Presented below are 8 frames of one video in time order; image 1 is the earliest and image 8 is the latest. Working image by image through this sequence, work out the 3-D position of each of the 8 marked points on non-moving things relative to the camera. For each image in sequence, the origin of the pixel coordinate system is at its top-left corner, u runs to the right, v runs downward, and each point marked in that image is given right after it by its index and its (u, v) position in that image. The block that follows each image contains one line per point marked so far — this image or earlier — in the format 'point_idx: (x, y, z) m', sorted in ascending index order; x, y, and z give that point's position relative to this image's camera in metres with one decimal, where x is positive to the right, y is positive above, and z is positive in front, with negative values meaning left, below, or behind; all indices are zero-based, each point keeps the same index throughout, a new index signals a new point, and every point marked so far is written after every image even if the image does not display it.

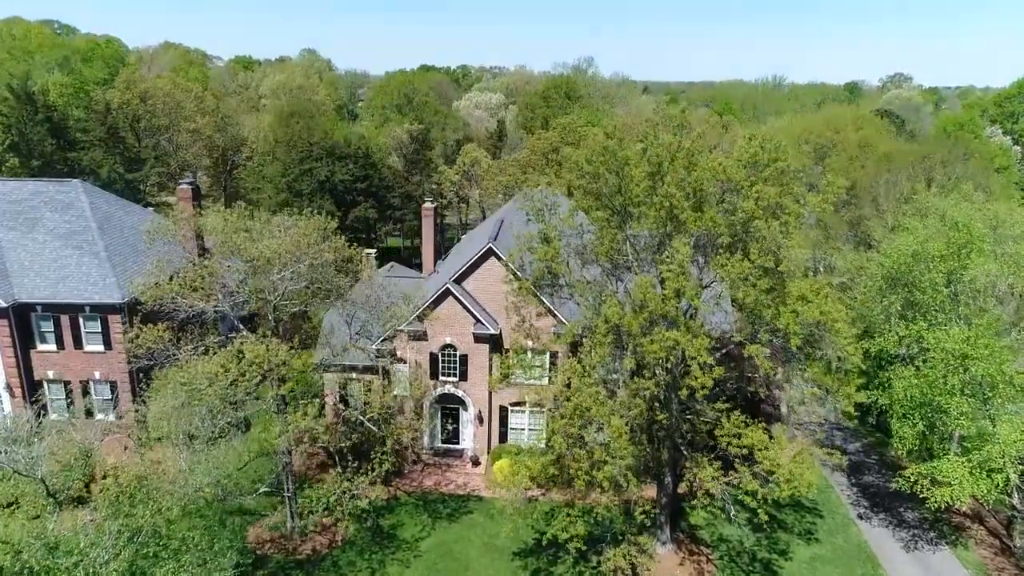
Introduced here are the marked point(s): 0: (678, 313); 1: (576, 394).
0: (+4.6, -0.8, +18.6) m
1: (+1.8, -3.1, +19.5) m
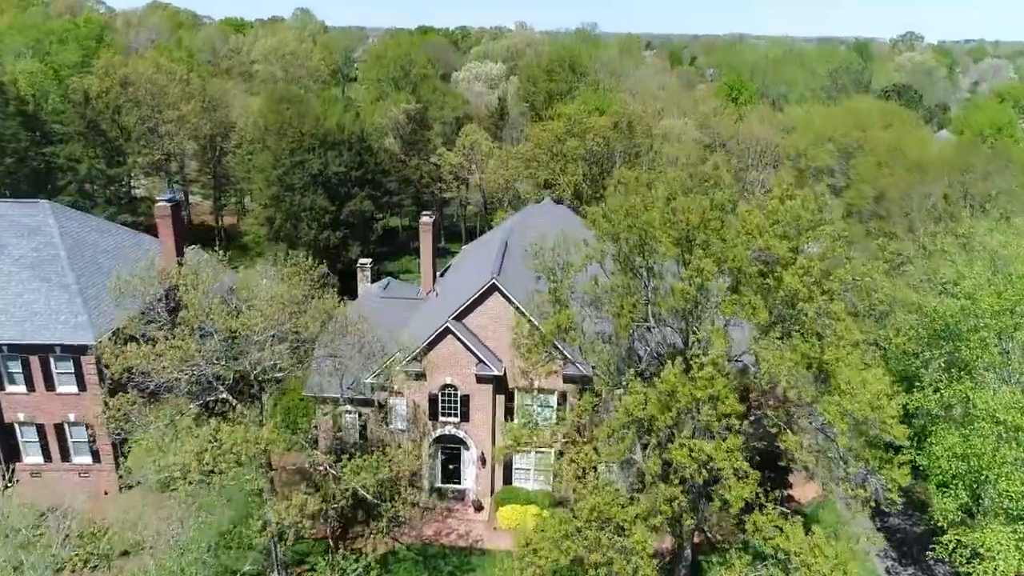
0: (+4.8, -2.9, +16.4) m
1: (+2.0, -5.1, +17.5) m
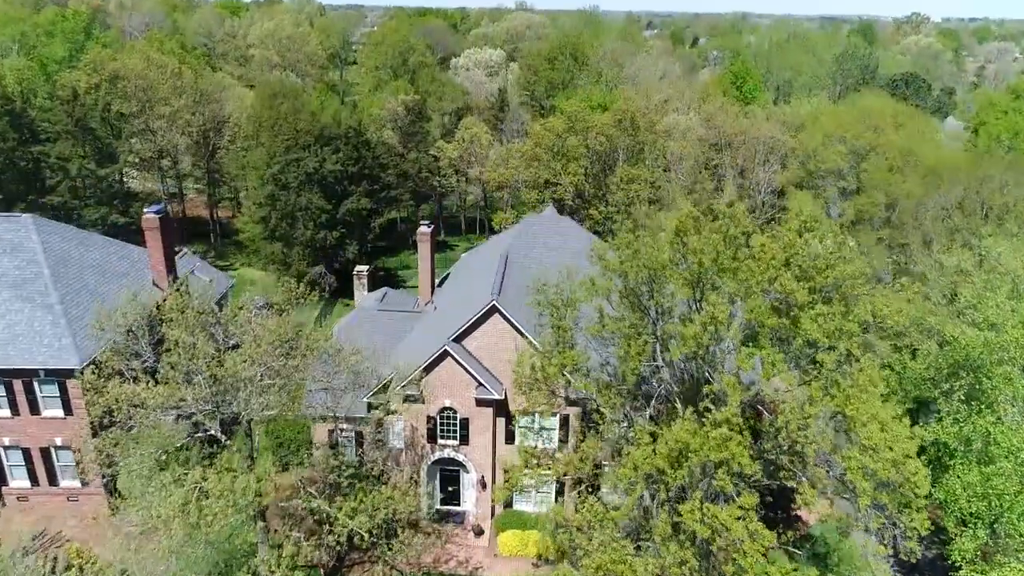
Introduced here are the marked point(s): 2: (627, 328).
0: (+4.8, -4.0, +15.5) m
1: (+2.0, -6.2, +16.6) m
2: (+3.0, -1.1, +17.6) m
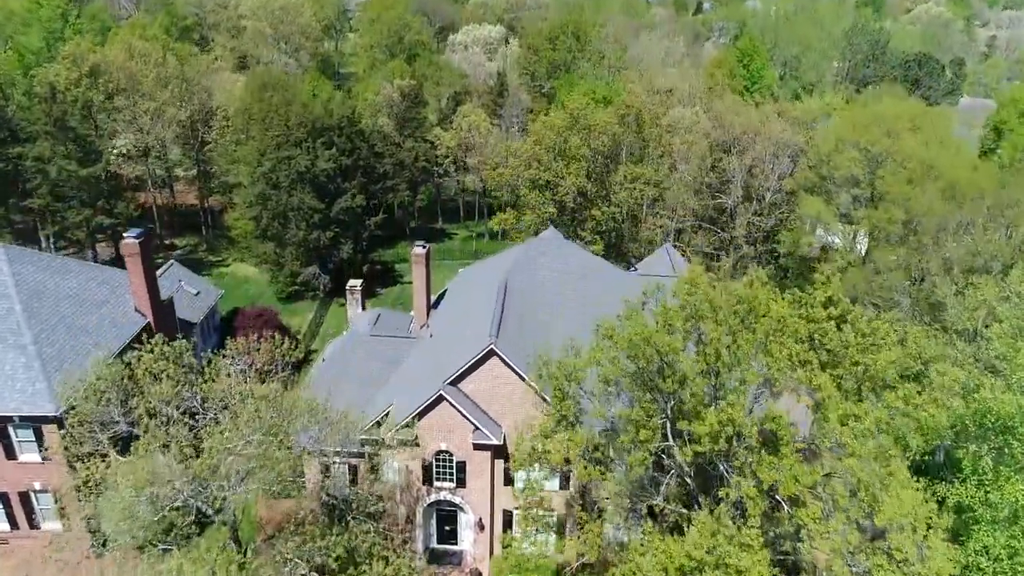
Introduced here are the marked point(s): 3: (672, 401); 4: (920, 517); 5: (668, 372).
0: (+4.8, -5.9, +14.3) m
1: (+2.0, -8.0, +15.5) m
2: (+2.9, -2.9, +16.2) m
3: (+3.7, -2.6, +16.2) m
4: (+8.6, -4.9, +14.9) m
5: (+3.6, -2.0, +16.0) m
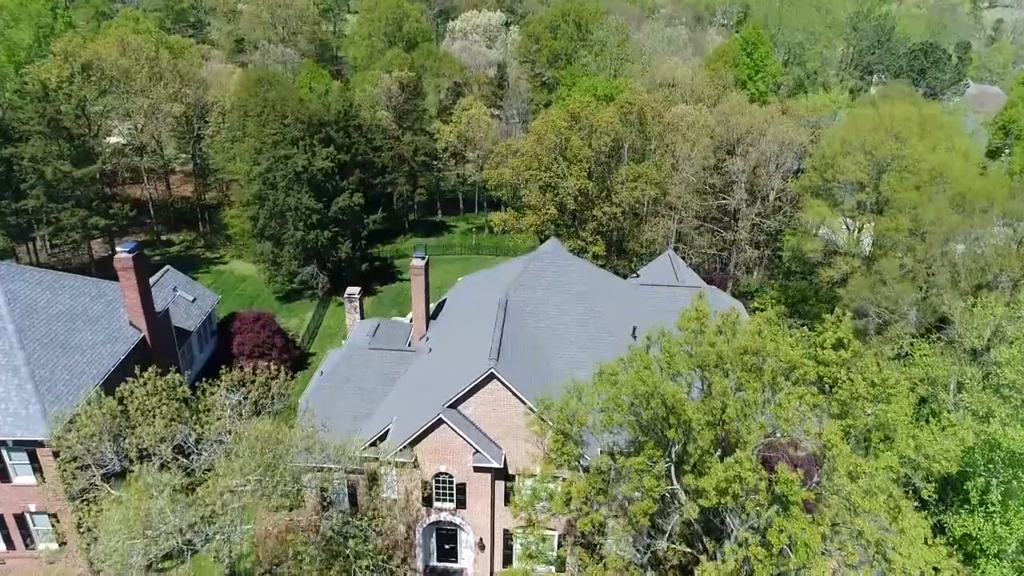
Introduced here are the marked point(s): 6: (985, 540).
0: (+4.8, -6.9, +14.0) m
1: (+2.0, -9.0, +15.3) m
2: (+2.9, -3.9, +15.8) m
3: (+3.8, -3.6, +15.8) m
4: (+8.6, -5.9, +14.6) m
5: (+3.6, -3.0, +15.6) m
6: (+13.5, -7.2, +19.9) m
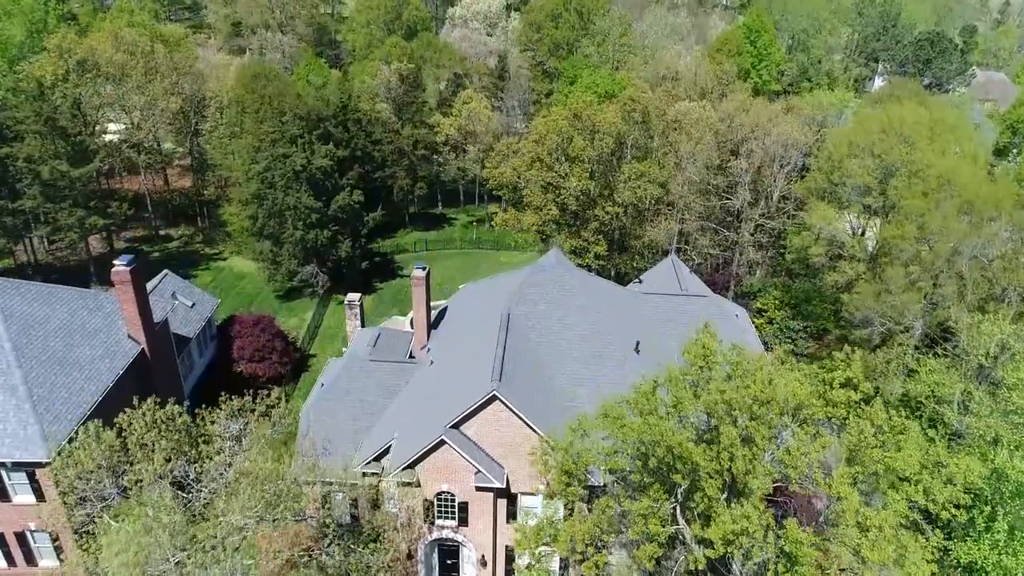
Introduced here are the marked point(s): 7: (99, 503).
0: (+4.9, -7.9, +13.8) m
1: (+2.1, -10.0, +15.2) m
2: (+3.0, -4.8, +15.6) m
3: (+3.8, -4.5, +15.6) m
4: (+8.7, -6.9, +14.4) m
5: (+3.7, -3.9, +15.4) m
6: (+13.6, -8.0, +19.8) m
7: (-11.4, -5.9, +19.1) m
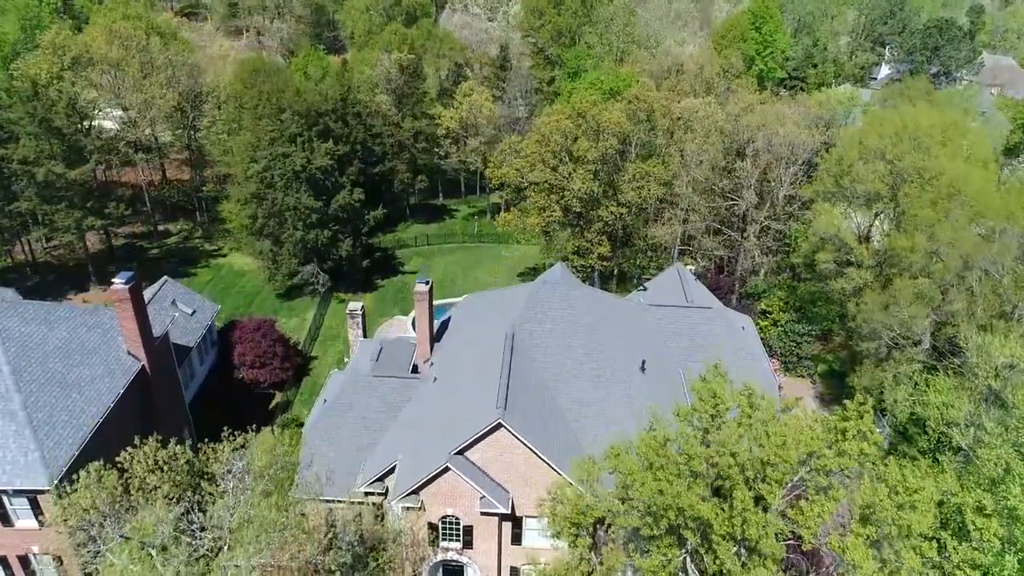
0: (+5.1, -9.1, +13.7) m
1: (+2.3, -11.1, +15.1) m
2: (+3.2, -6.0, +15.4) m
3: (+4.0, -5.7, +15.4) m
4: (+8.9, -8.0, +14.3) m
5: (+3.9, -5.0, +15.1) m
6: (+13.8, -9.0, +19.7) m
7: (-11.2, -7.0, +19.0) m
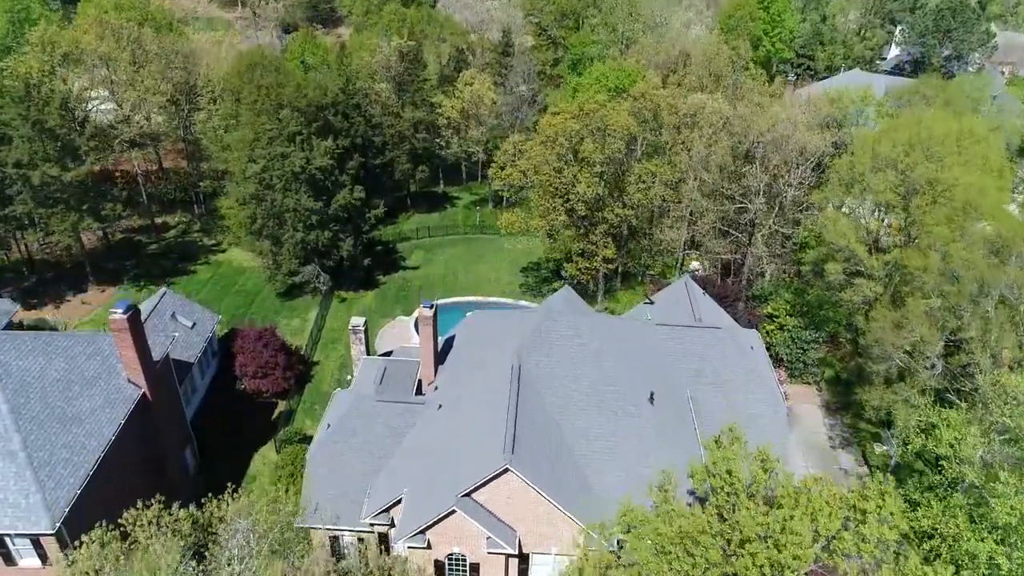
0: (+5.3, -10.9, +13.6) m
1: (+2.5, -12.9, +15.1) m
2: (+3.5, -7.7, +15.1) m
3: (+4.3, -7.4, +15.1) m
4: (+9.2, -9.9, +14.1) m
5: (+4.2, -6.8, +14.8) m
6: (+14.0, -10.6, +19.6) m
7: (-11.0, -8.5, +18.7) m
